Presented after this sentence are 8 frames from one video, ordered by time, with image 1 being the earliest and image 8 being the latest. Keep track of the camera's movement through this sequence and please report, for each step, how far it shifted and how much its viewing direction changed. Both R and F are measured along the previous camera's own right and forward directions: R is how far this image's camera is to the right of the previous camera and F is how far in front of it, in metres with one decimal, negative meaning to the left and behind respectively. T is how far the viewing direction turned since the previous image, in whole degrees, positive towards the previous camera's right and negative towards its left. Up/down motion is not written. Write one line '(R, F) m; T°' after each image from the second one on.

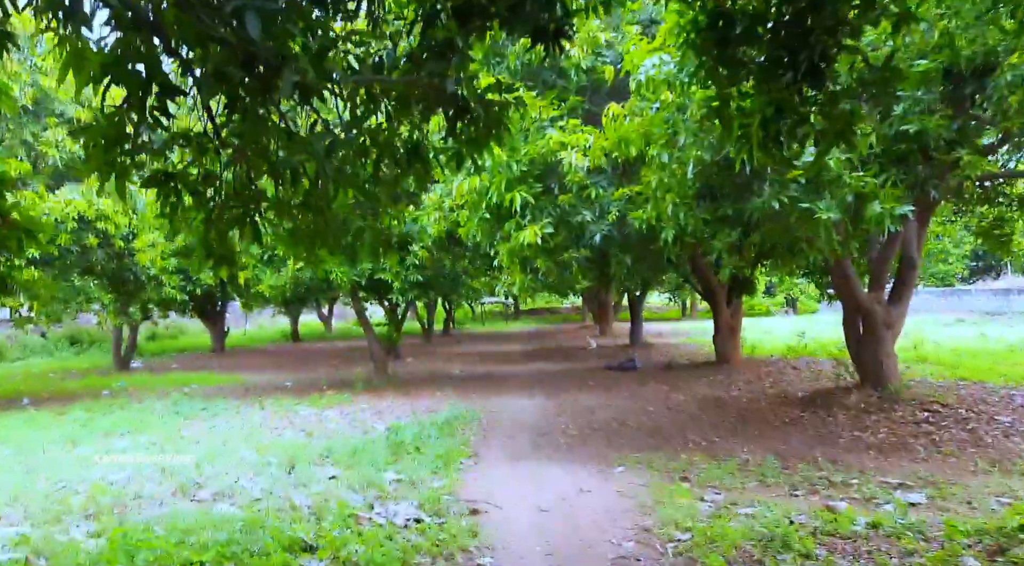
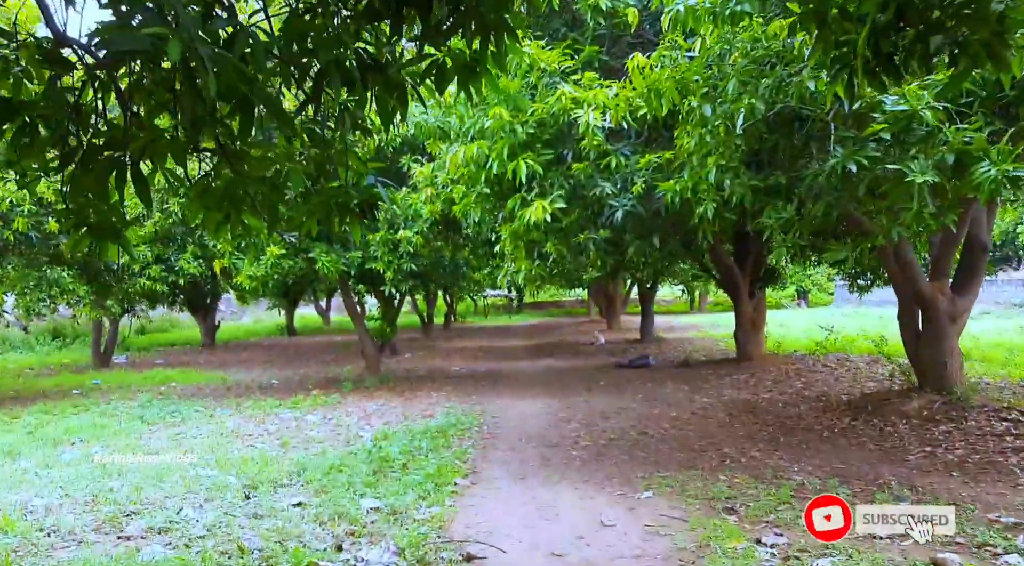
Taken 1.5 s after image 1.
(0.0, +1.3) m; 0°
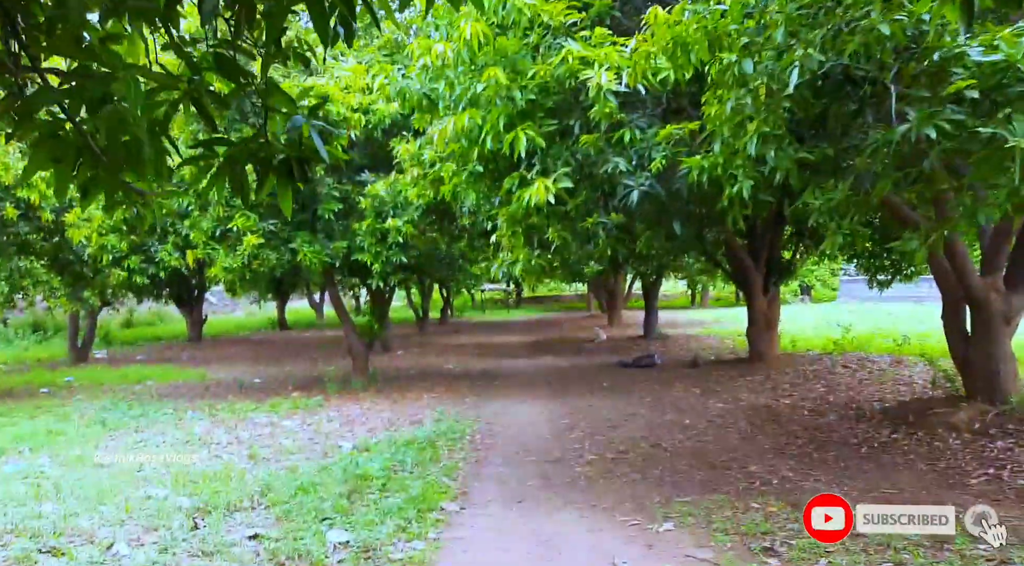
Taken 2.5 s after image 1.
(0.0, +1.0) m; 0°
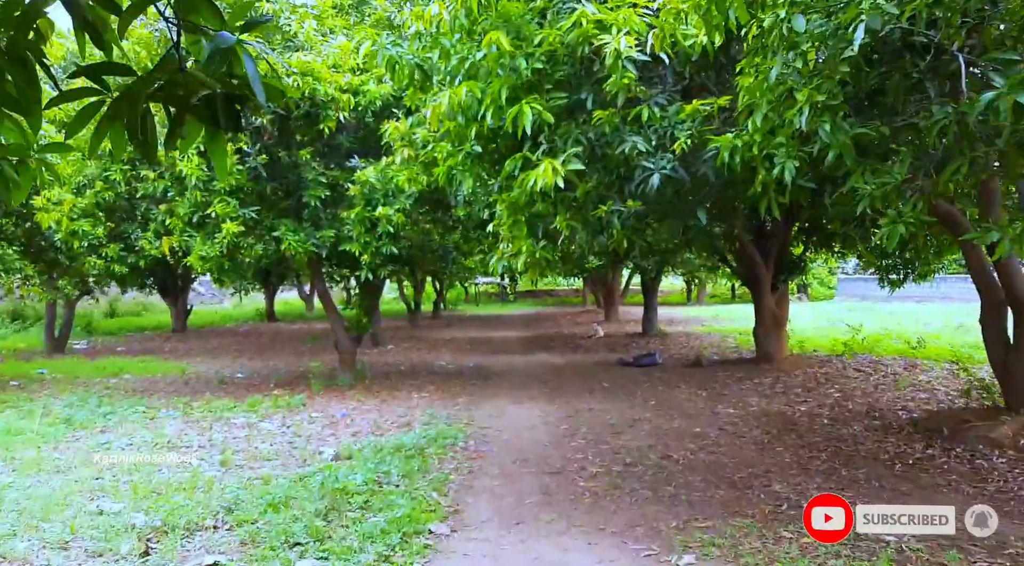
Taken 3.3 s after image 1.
(0.0, +0.7) m; 0°
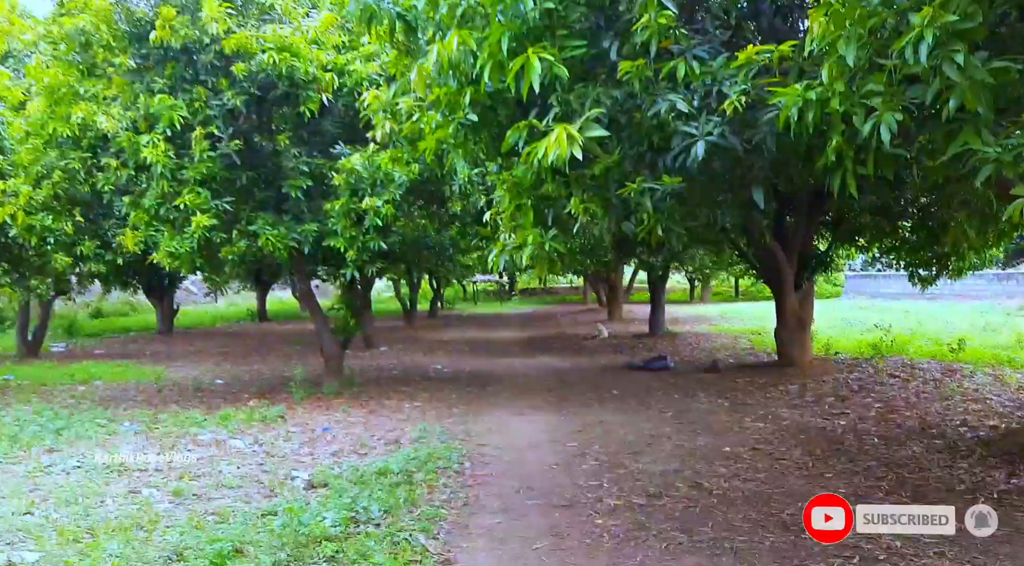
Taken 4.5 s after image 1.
(0.0, +1.1) m; 0°
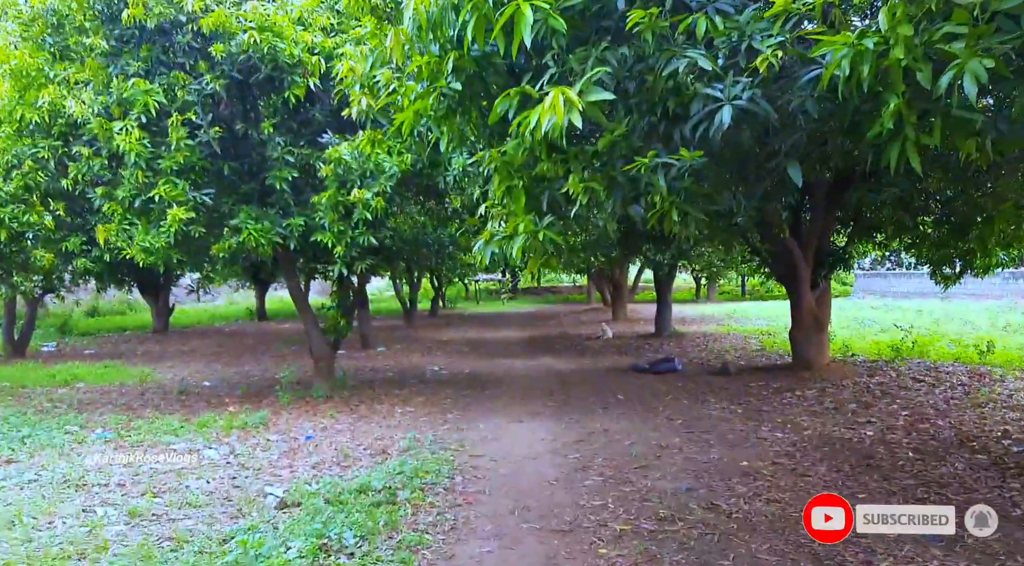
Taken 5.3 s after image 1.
(+0.1, +0.7) m; 0°
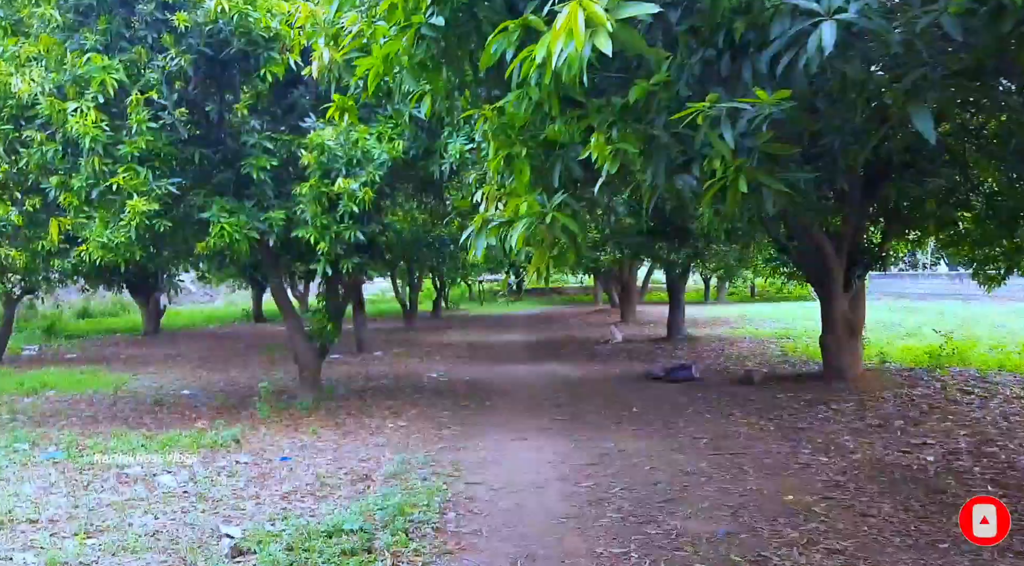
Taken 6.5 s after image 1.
(0.0, +1.0) m; 0°
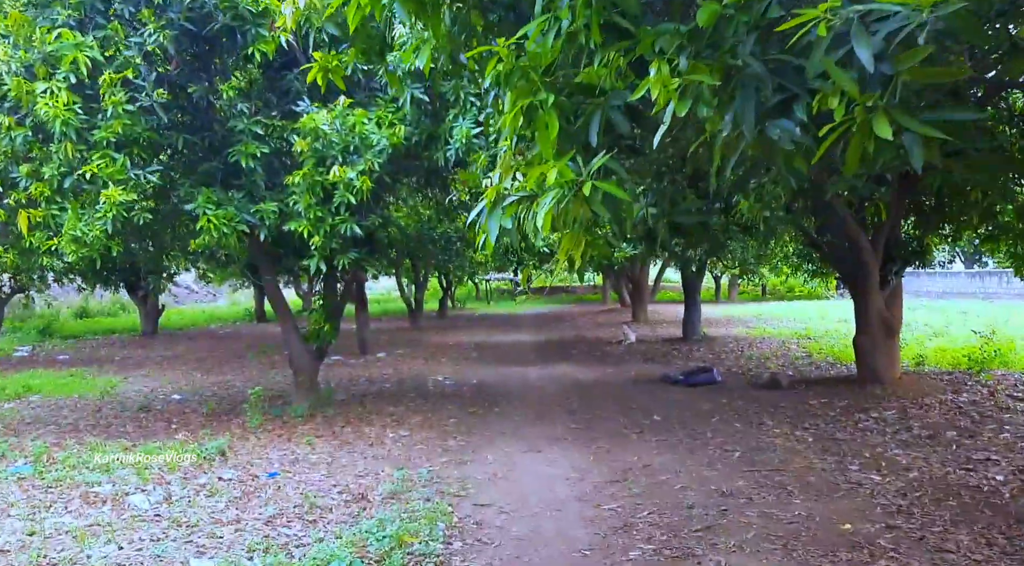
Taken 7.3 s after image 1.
(0.0, +0.7) m; 0°
